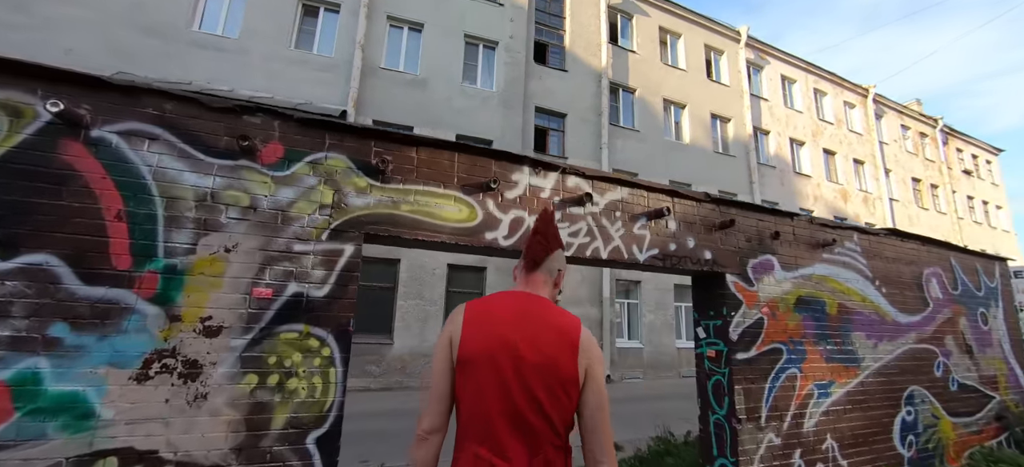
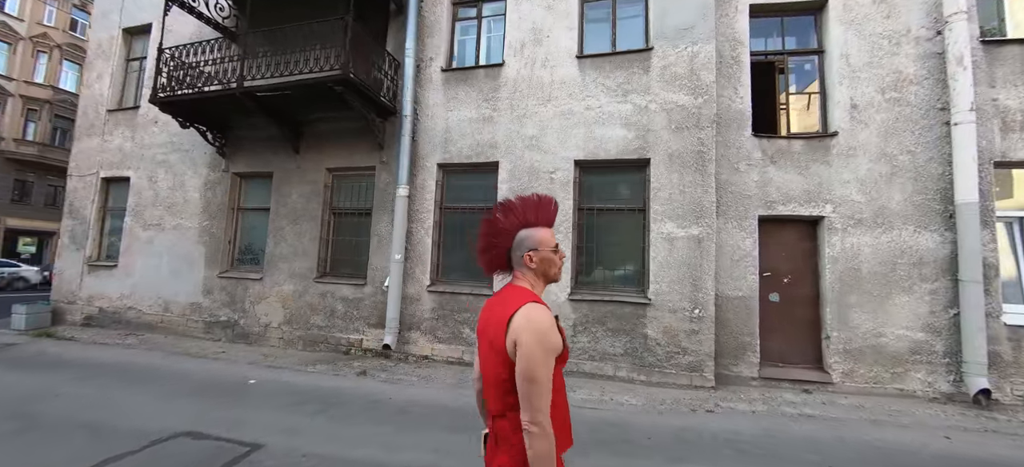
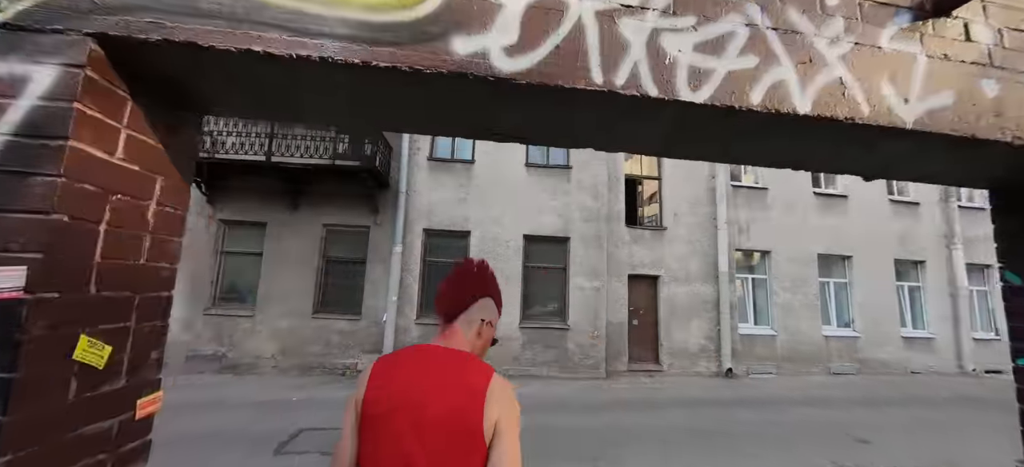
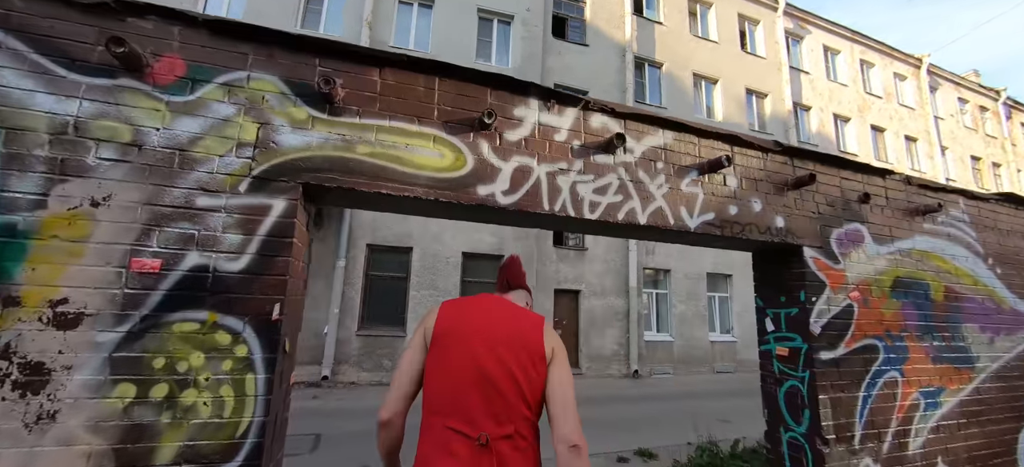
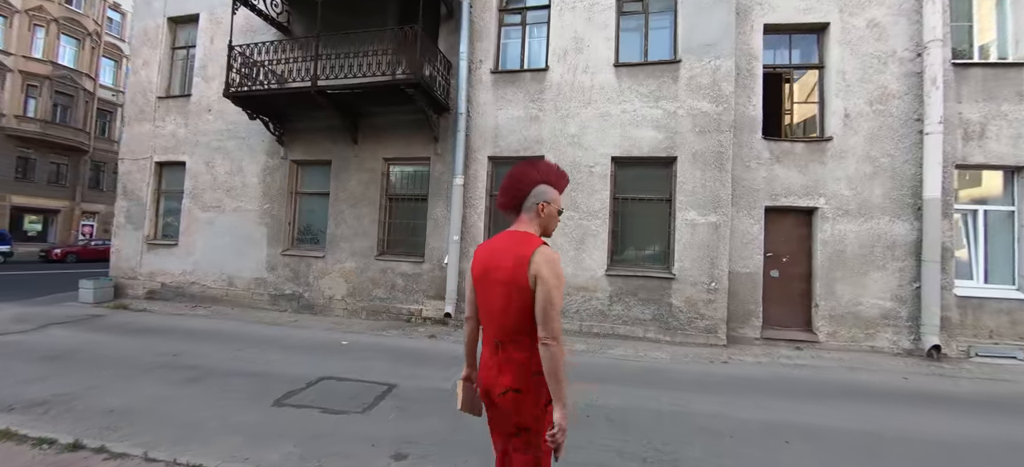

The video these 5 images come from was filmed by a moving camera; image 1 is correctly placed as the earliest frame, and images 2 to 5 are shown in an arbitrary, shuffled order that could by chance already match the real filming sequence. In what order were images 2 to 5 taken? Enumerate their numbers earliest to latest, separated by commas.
4, 3, 5, 2
